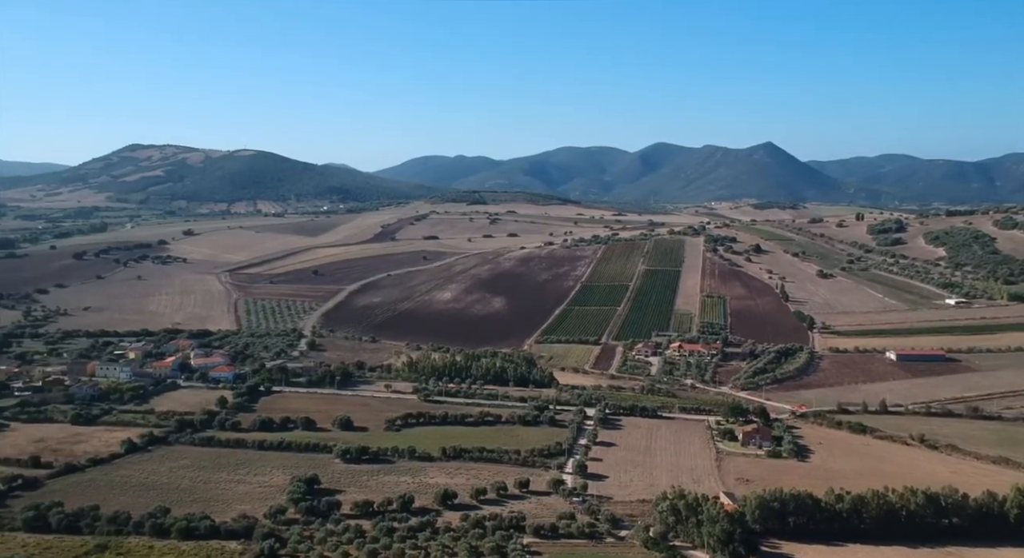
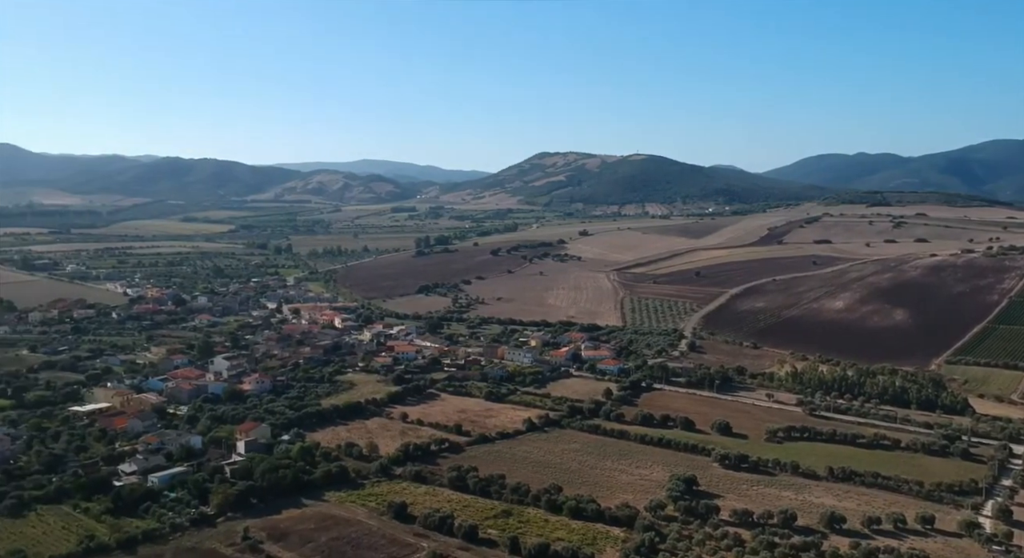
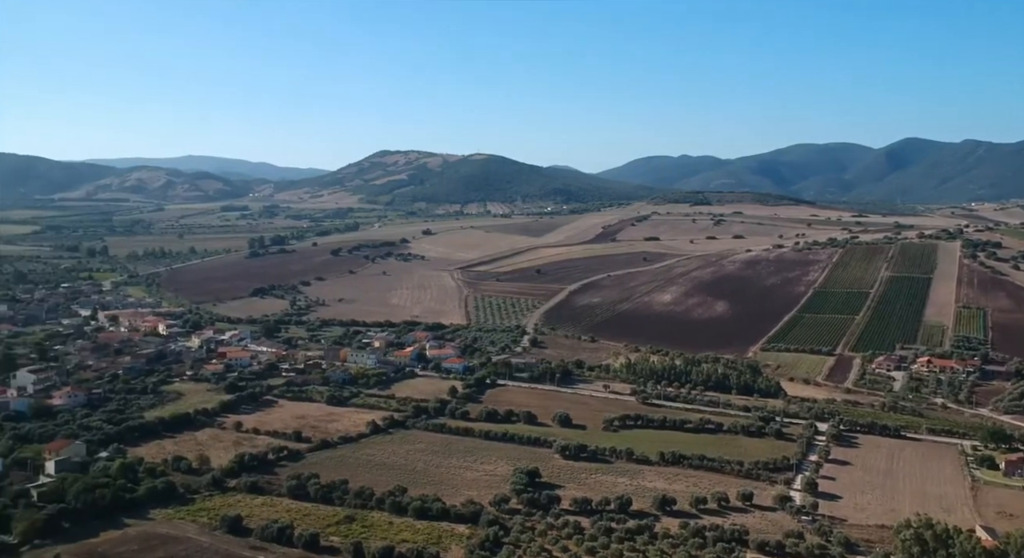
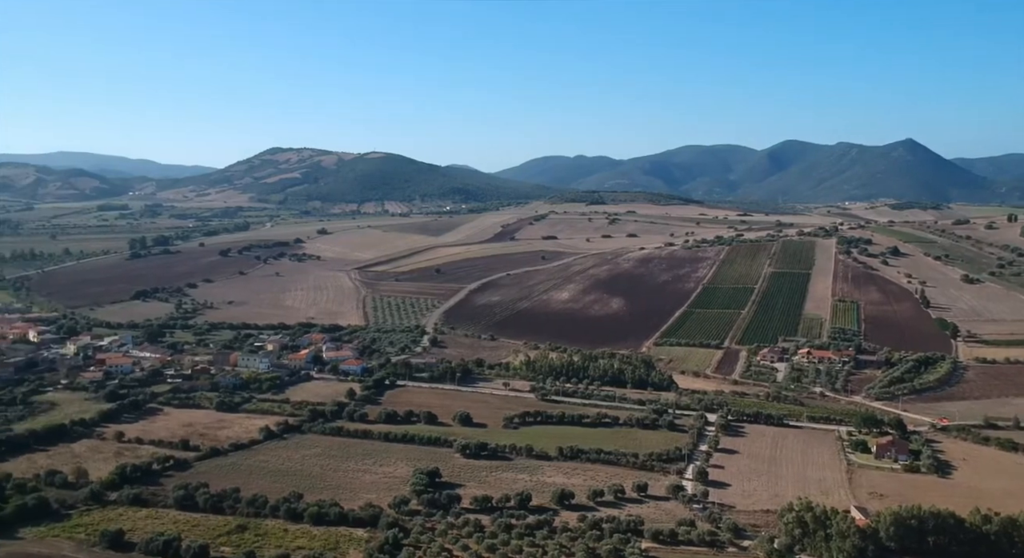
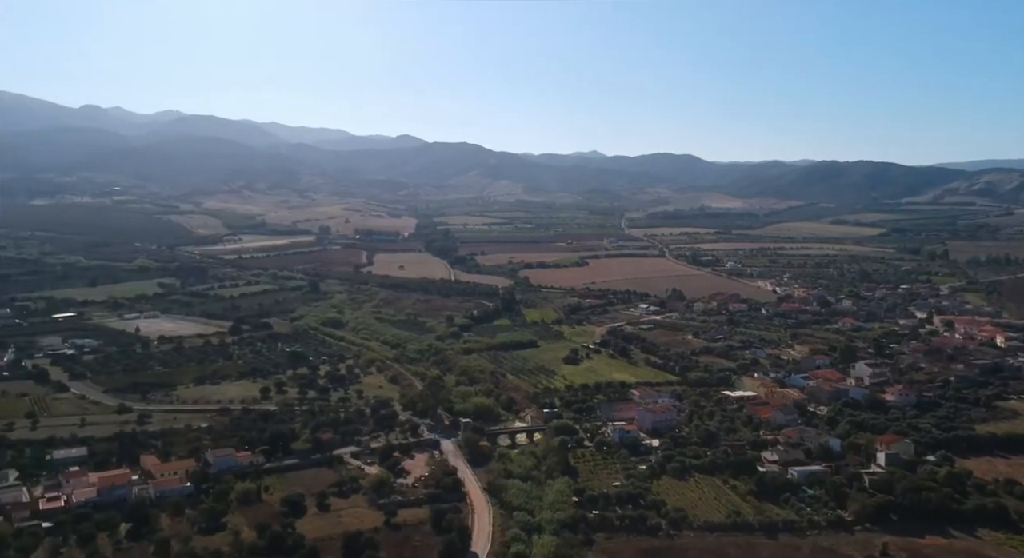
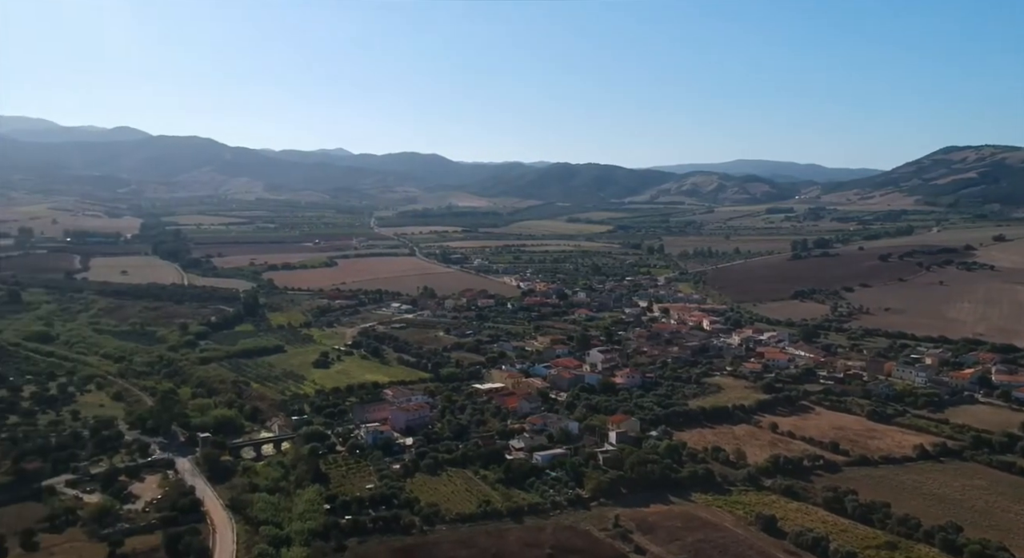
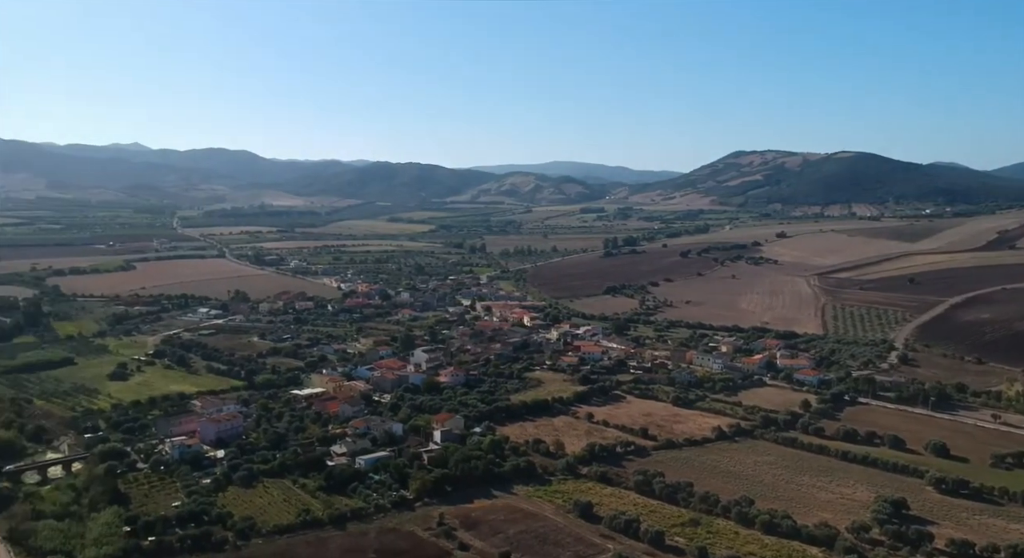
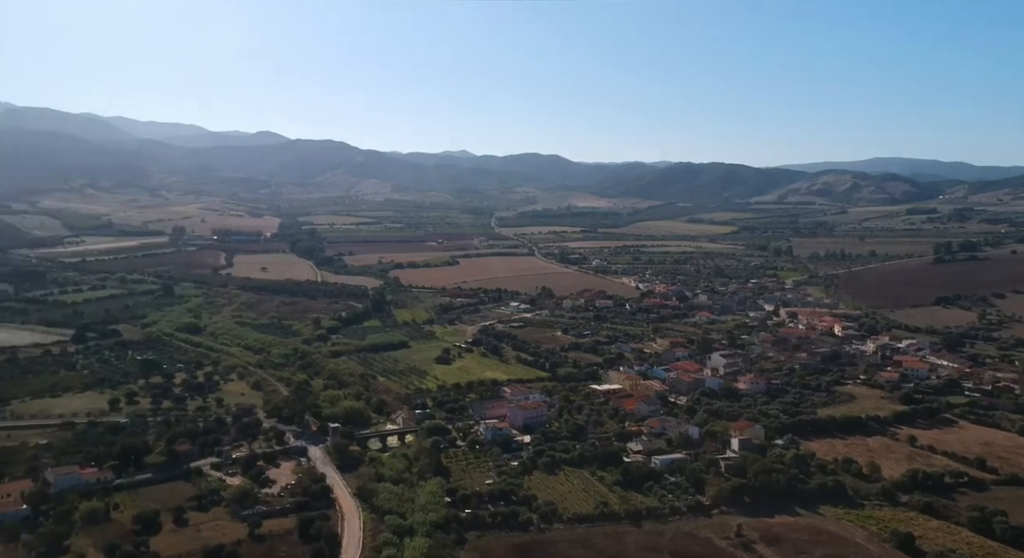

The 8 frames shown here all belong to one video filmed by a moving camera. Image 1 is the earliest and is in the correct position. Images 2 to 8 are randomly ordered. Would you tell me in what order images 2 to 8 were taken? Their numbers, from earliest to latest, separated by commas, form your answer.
4, 3, 2, 7, 6, 8, 5
